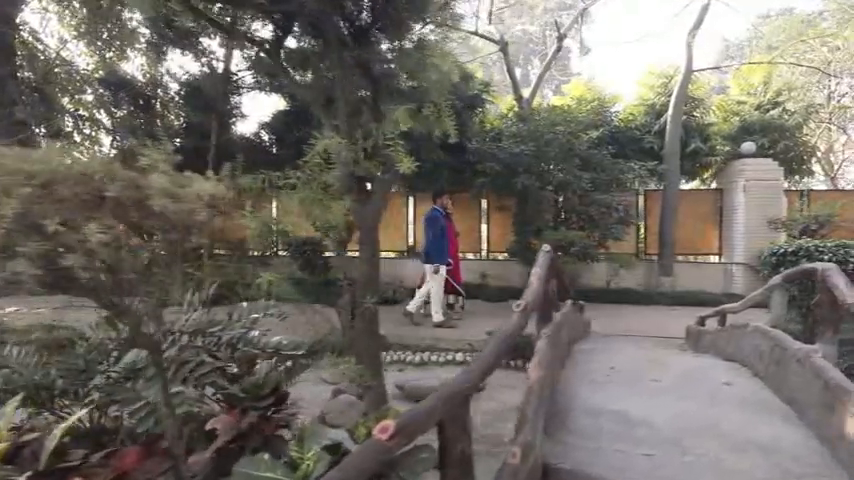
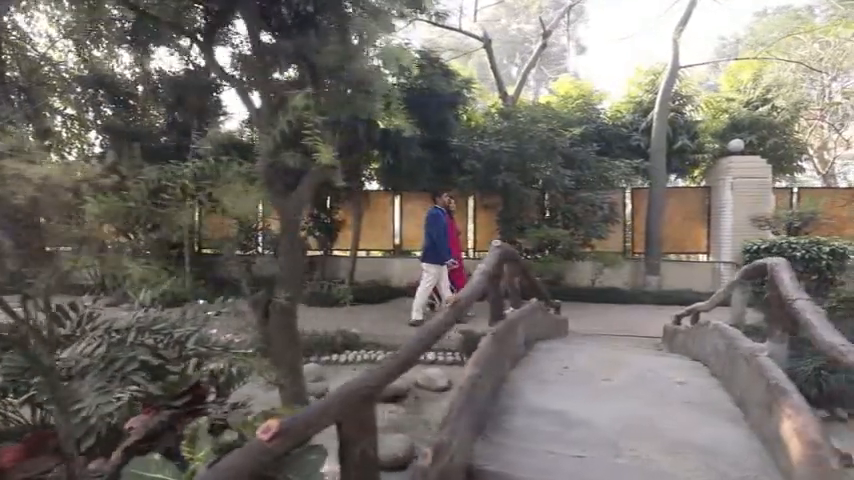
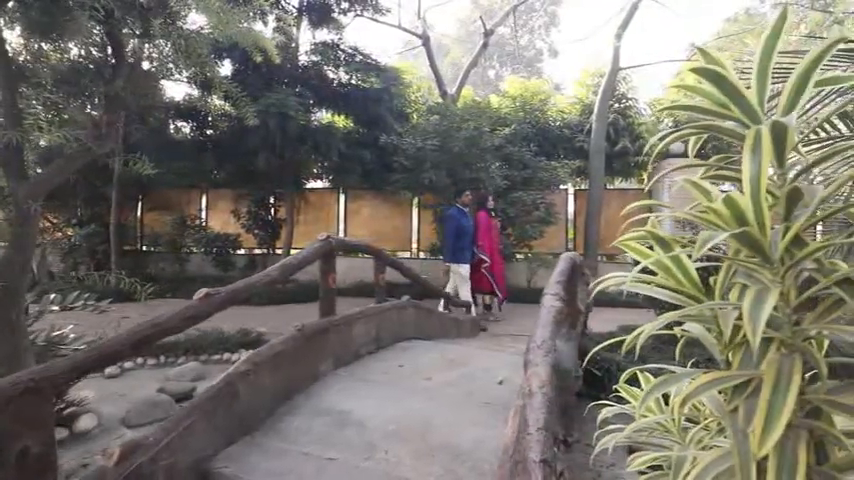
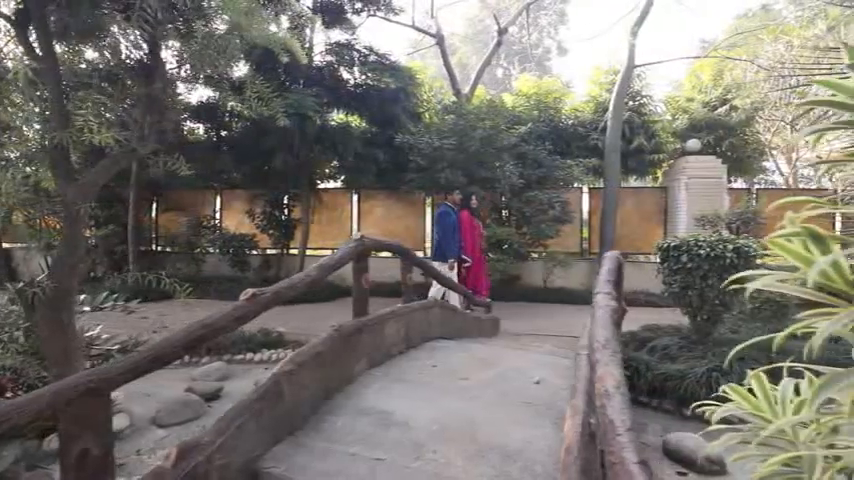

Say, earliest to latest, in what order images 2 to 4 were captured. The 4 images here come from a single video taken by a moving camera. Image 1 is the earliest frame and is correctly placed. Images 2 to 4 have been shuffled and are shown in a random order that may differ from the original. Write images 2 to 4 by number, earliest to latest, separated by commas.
2, 4, 3
